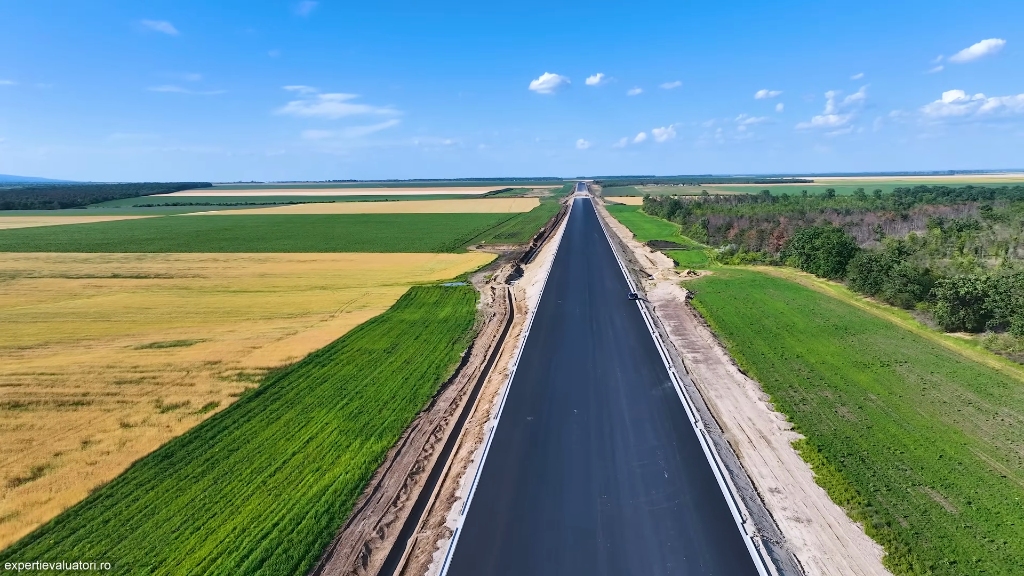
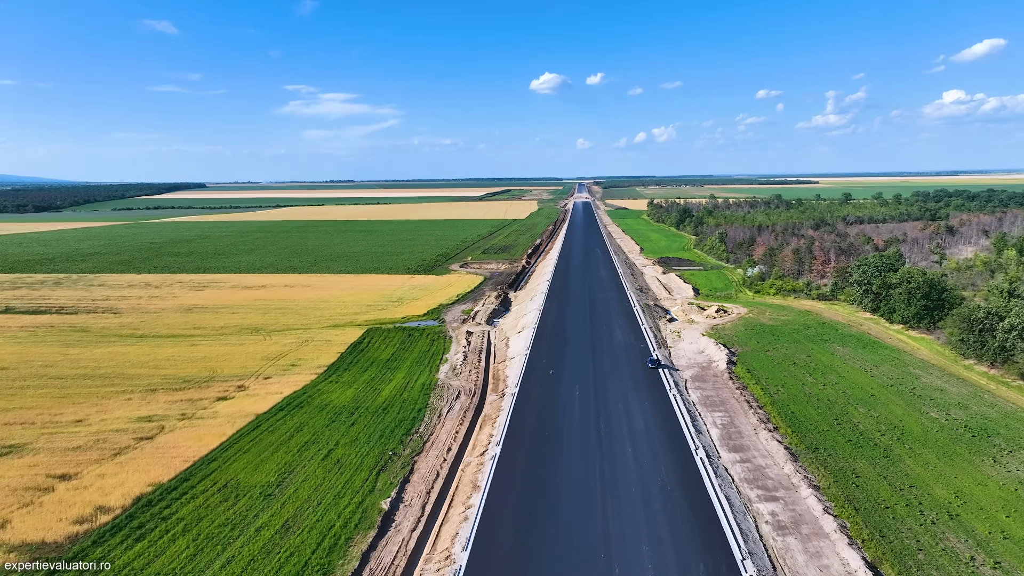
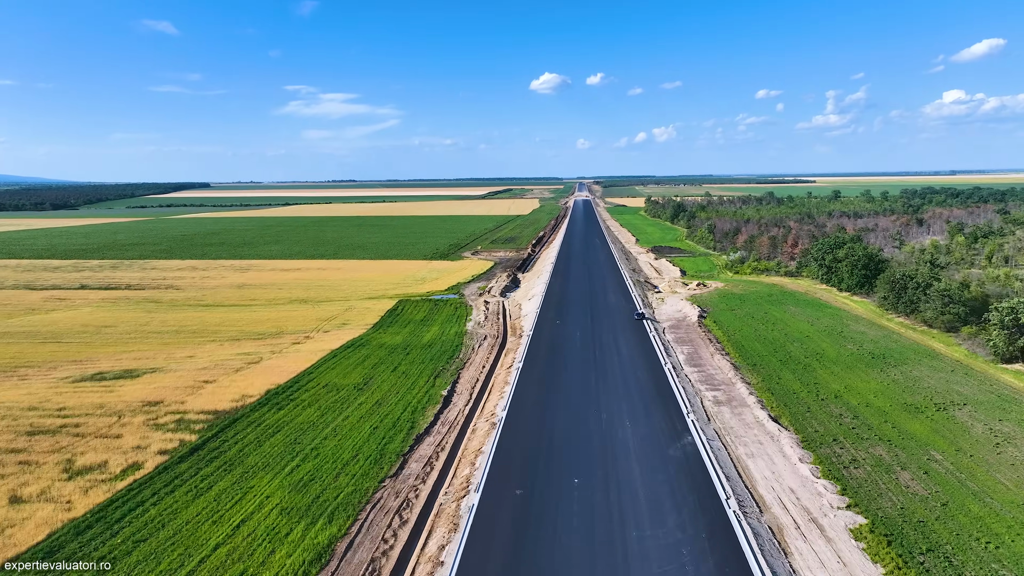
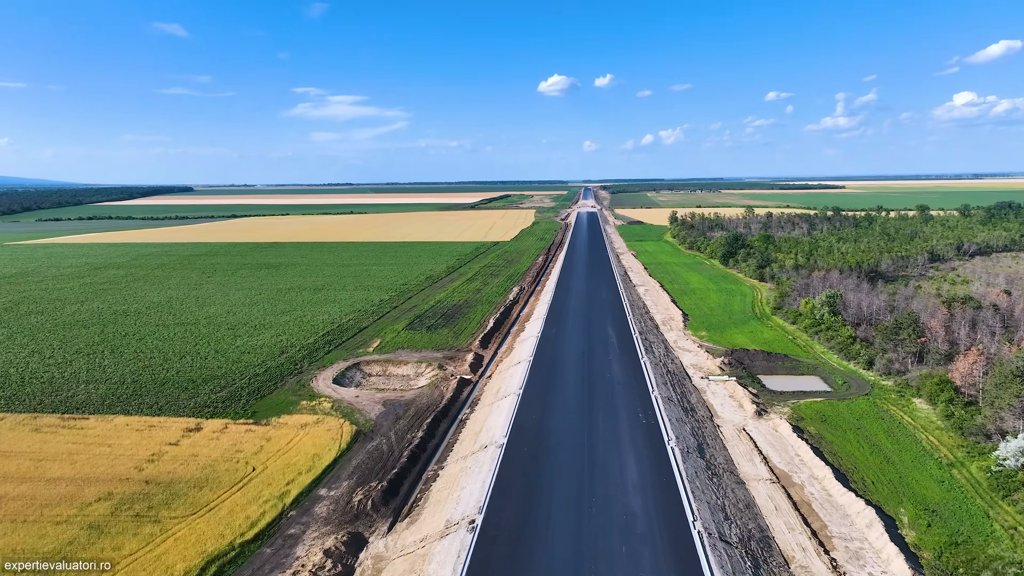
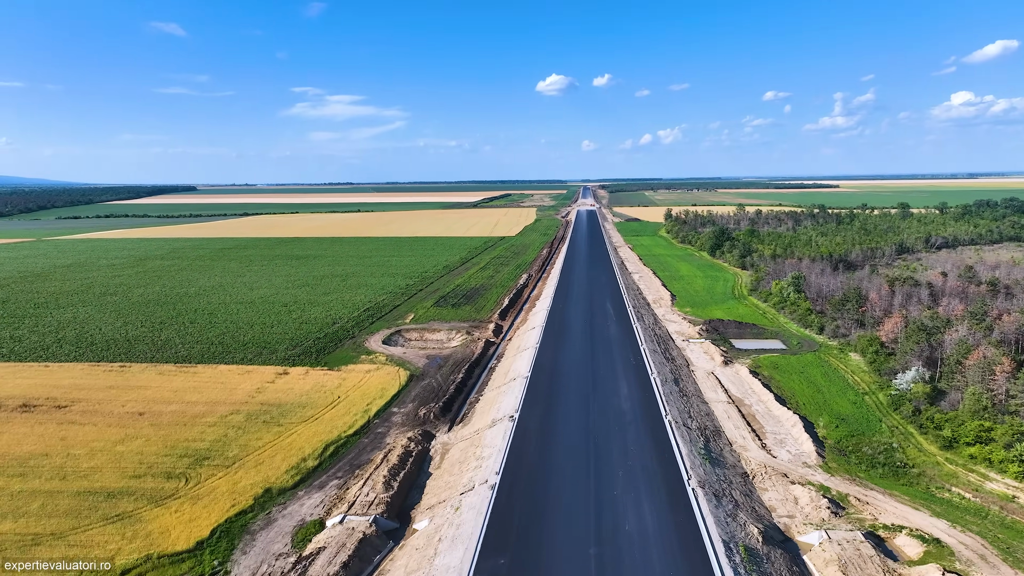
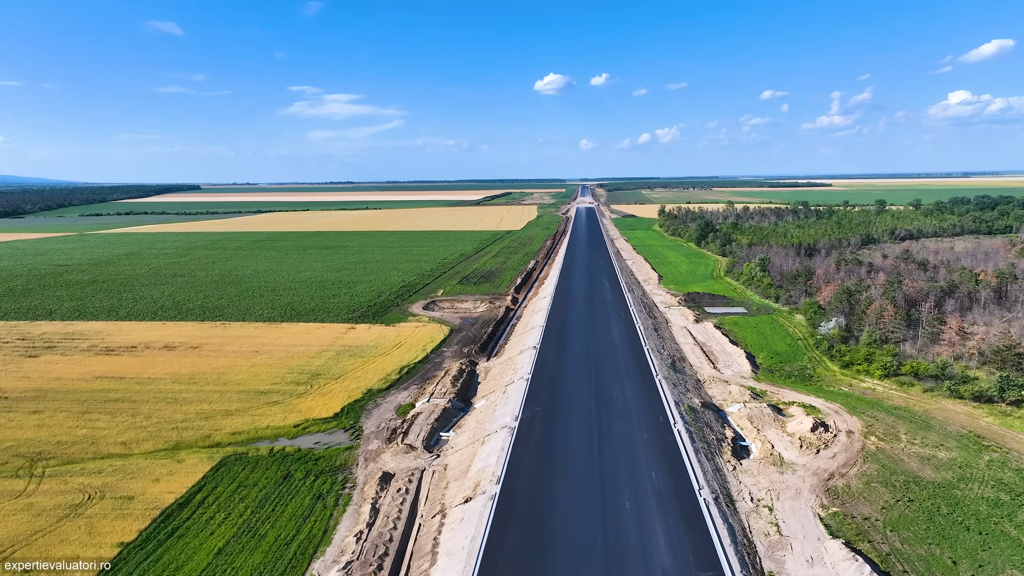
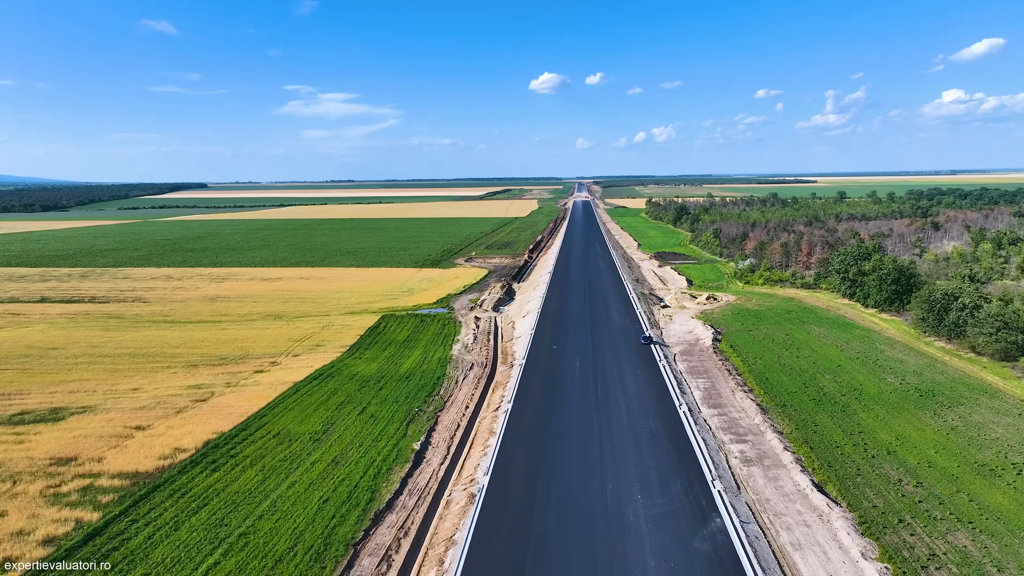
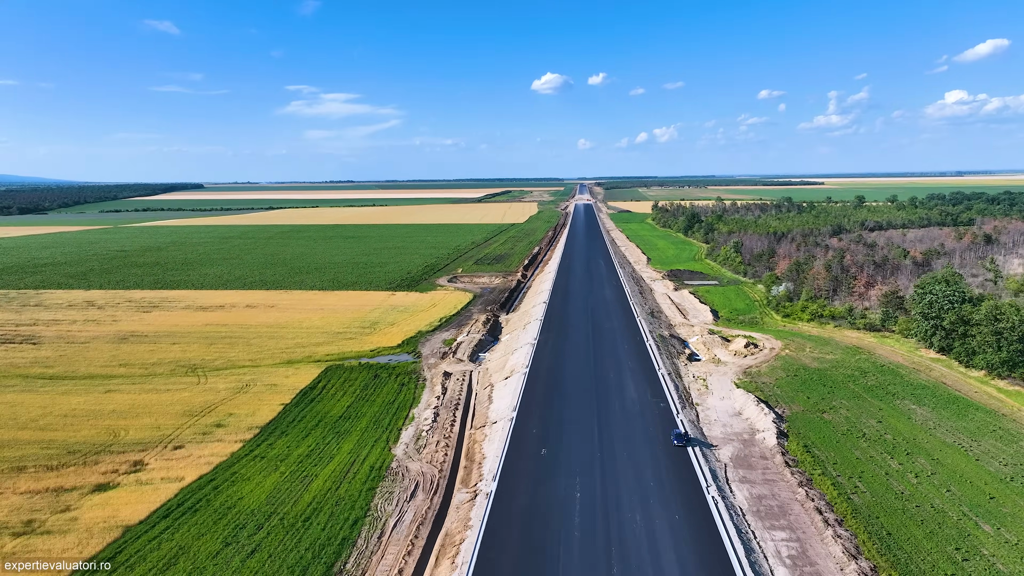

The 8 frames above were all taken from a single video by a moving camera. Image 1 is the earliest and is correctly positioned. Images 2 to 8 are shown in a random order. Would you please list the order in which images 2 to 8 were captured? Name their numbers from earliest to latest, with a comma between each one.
3, 7, 2, 8, 6, 5, 4
